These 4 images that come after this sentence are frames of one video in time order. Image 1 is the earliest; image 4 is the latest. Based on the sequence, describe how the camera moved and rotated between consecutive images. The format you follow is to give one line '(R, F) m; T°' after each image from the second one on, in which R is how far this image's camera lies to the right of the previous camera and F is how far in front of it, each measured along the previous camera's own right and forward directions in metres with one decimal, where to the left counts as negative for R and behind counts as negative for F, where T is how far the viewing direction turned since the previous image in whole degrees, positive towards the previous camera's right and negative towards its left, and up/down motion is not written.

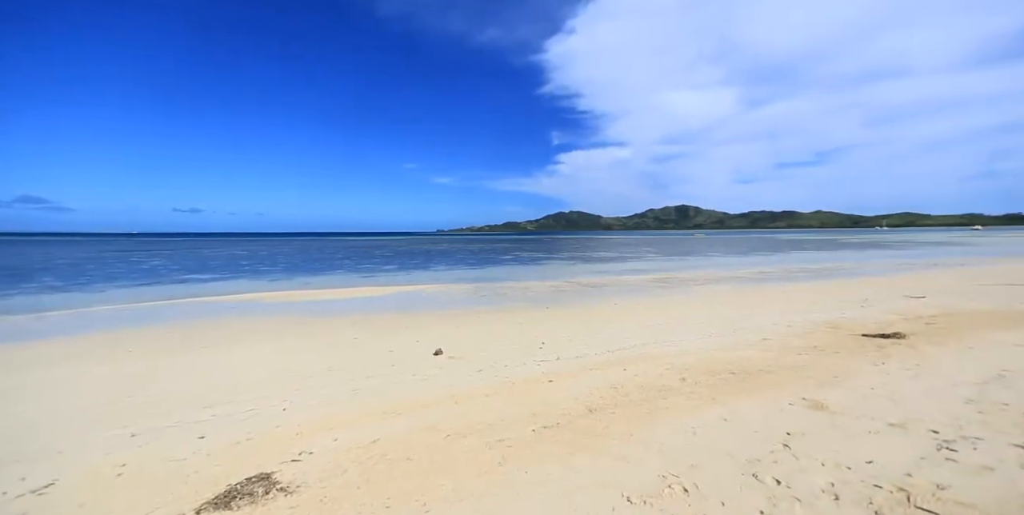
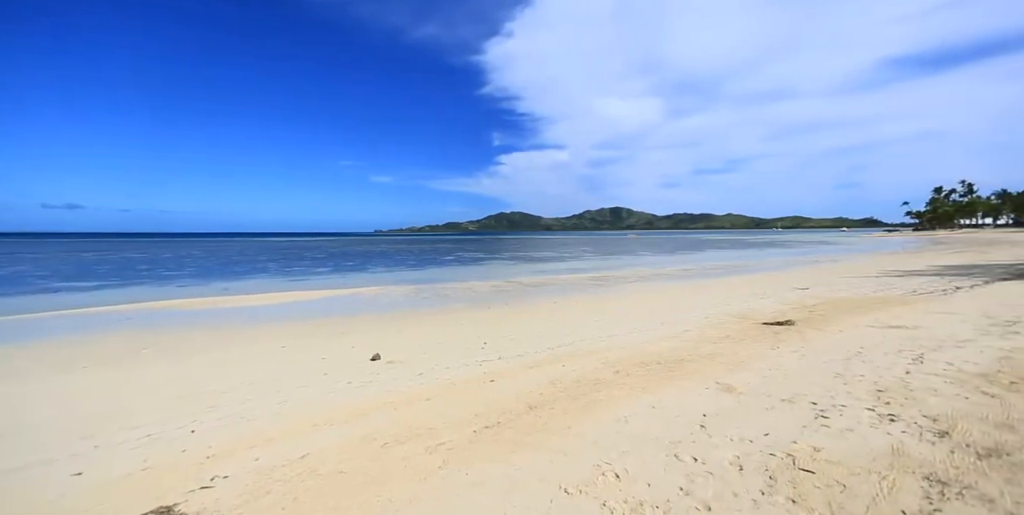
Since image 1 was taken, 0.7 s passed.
(+0.1, -0.3) m; +8°
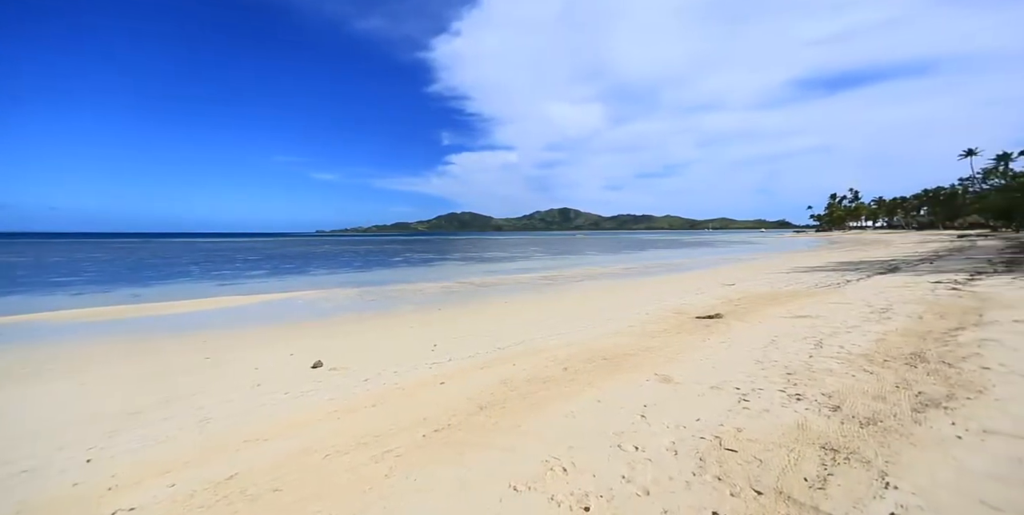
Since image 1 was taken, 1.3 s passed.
(+0.1, -0.2) m; +7°
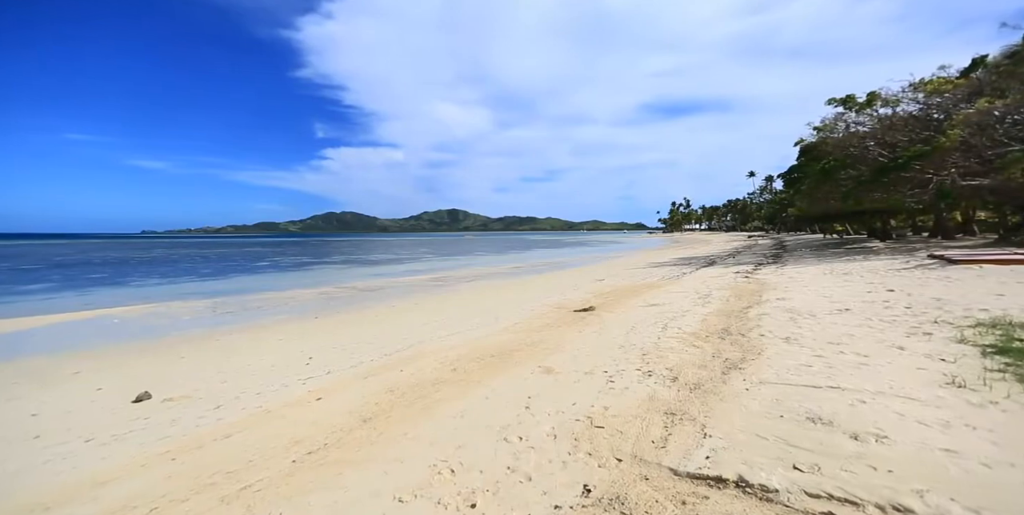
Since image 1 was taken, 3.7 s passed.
(+0.1, -0.2) m; +16°
